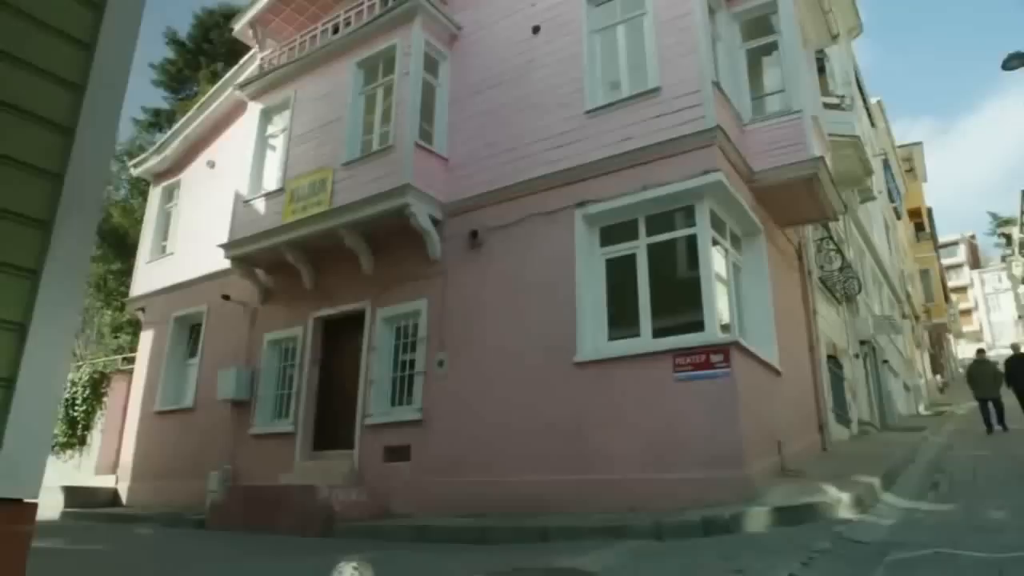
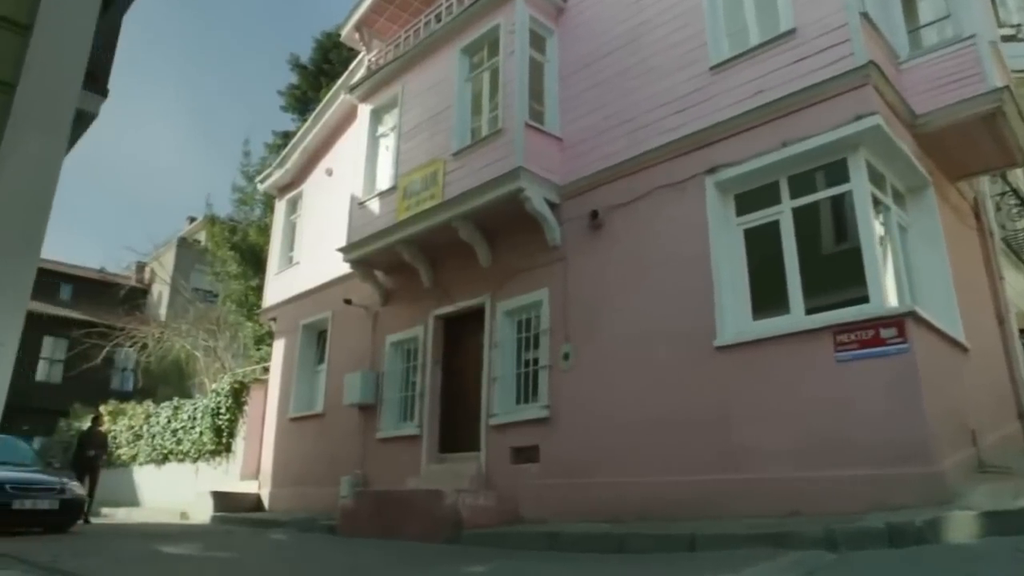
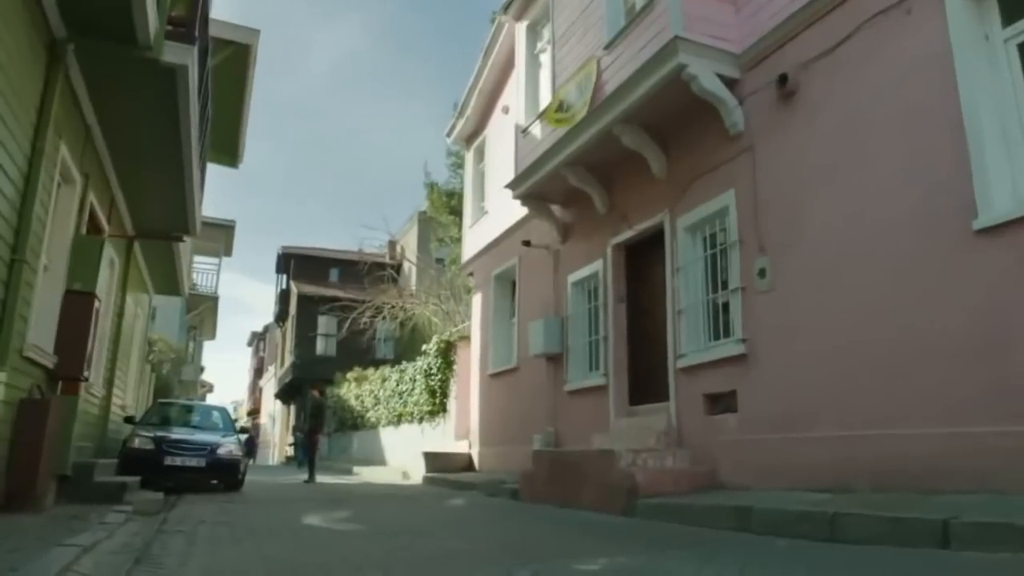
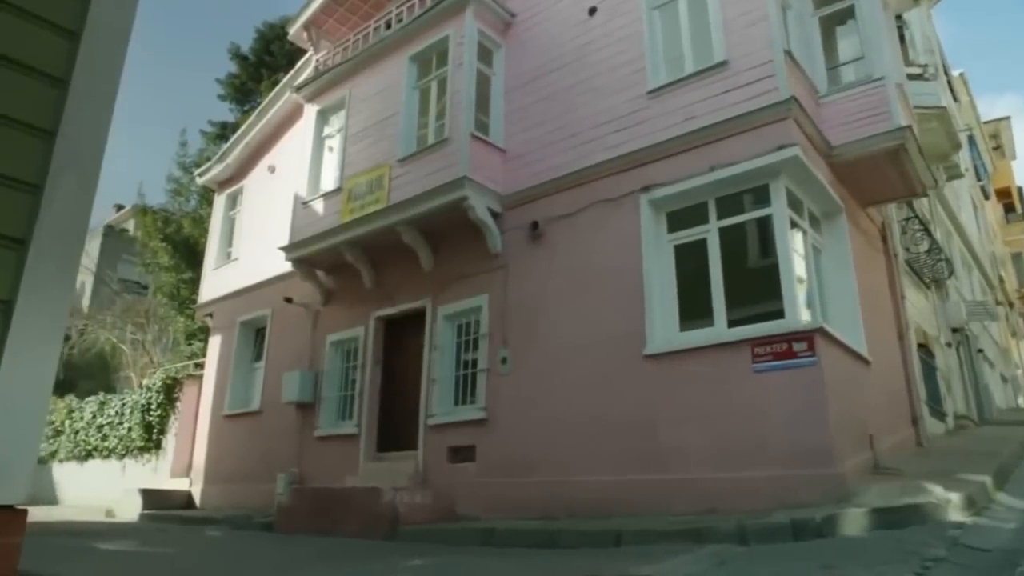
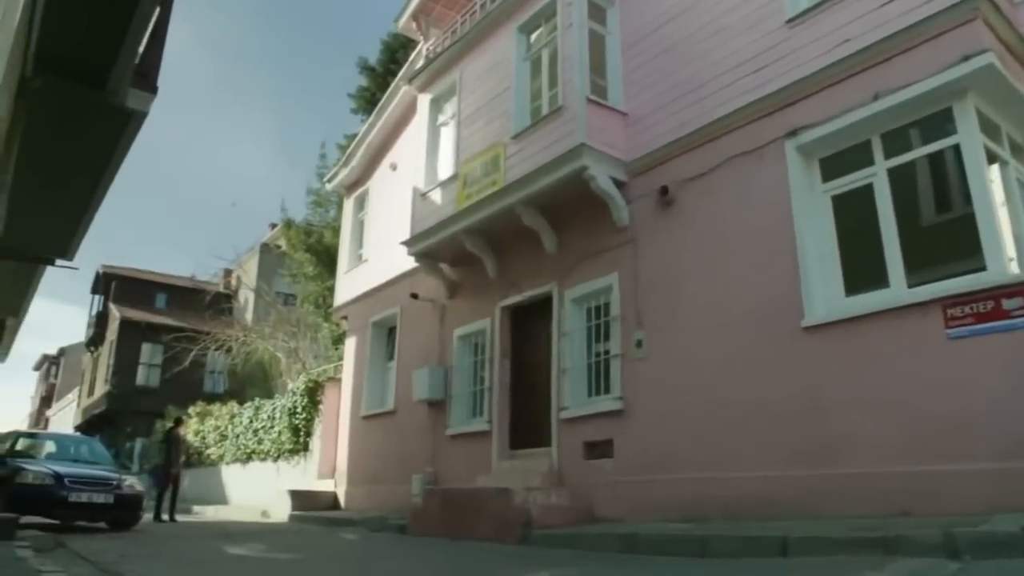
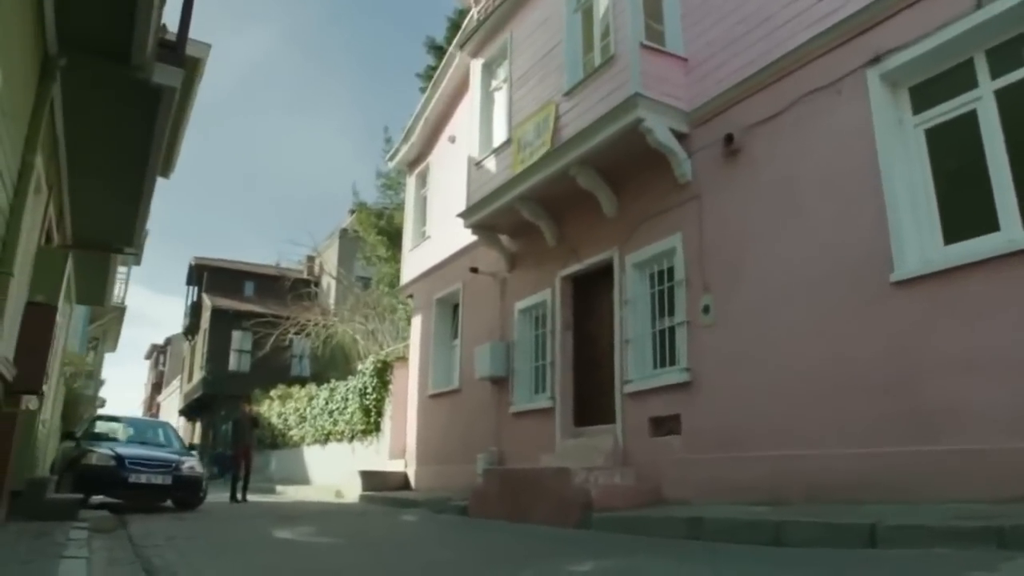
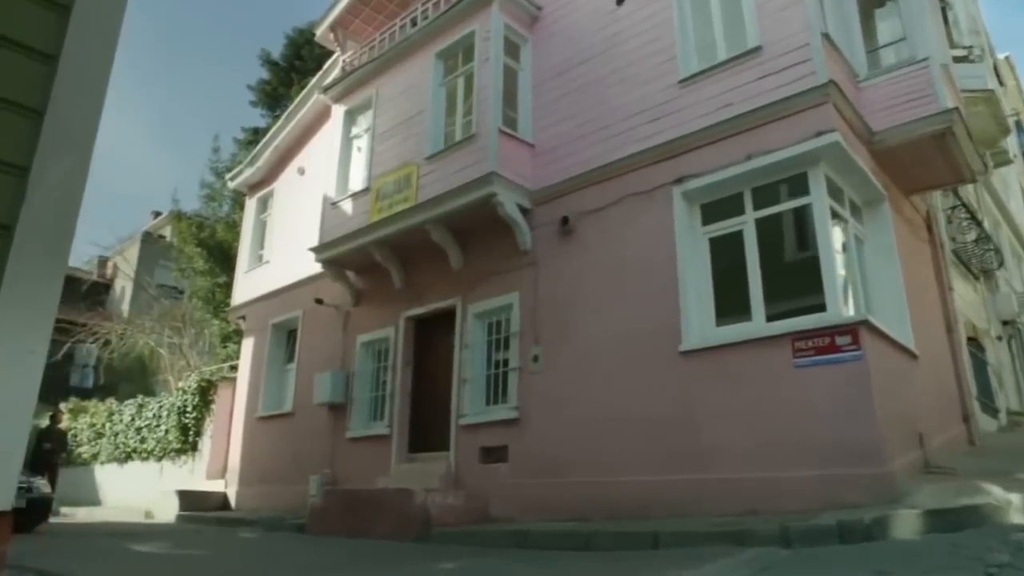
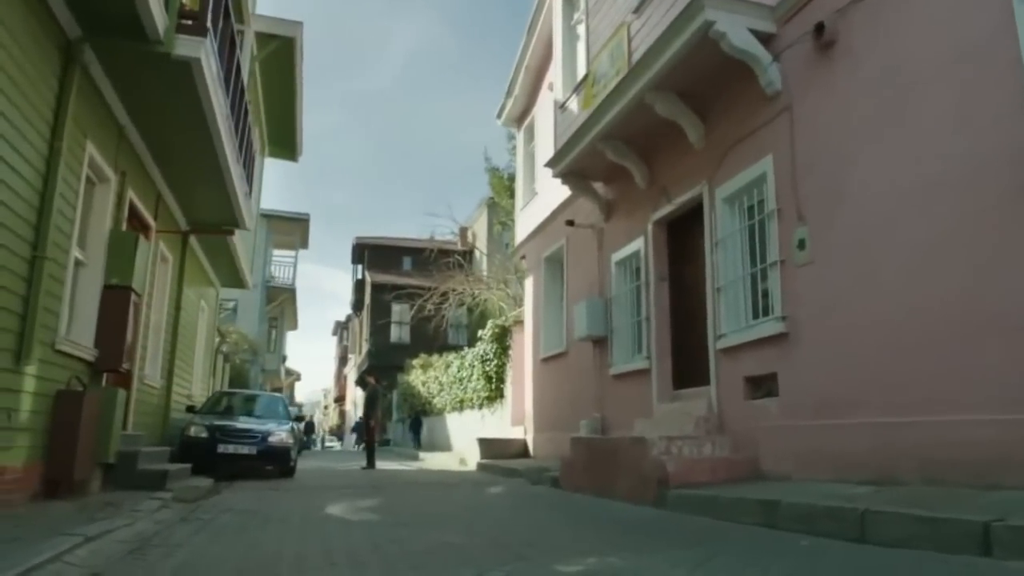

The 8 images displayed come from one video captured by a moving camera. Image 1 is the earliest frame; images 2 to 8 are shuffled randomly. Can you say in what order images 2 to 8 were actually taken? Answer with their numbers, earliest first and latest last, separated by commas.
4, 7, 2, 5, 6, 3, 8
